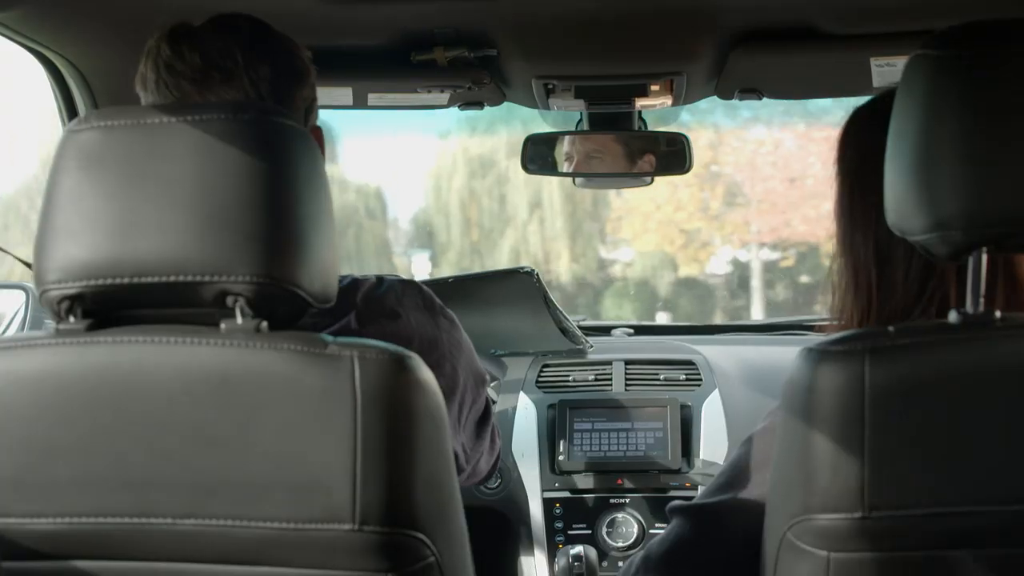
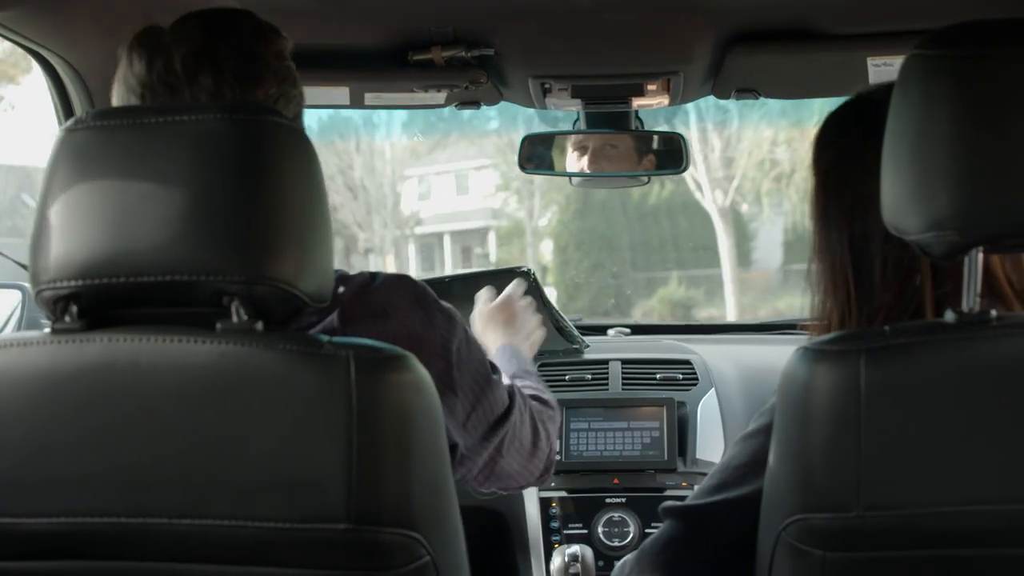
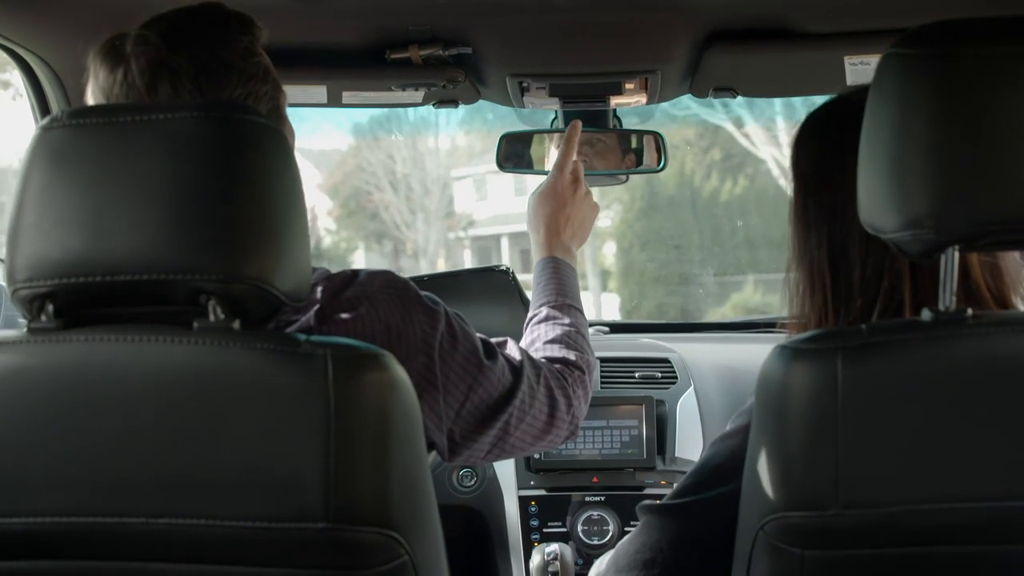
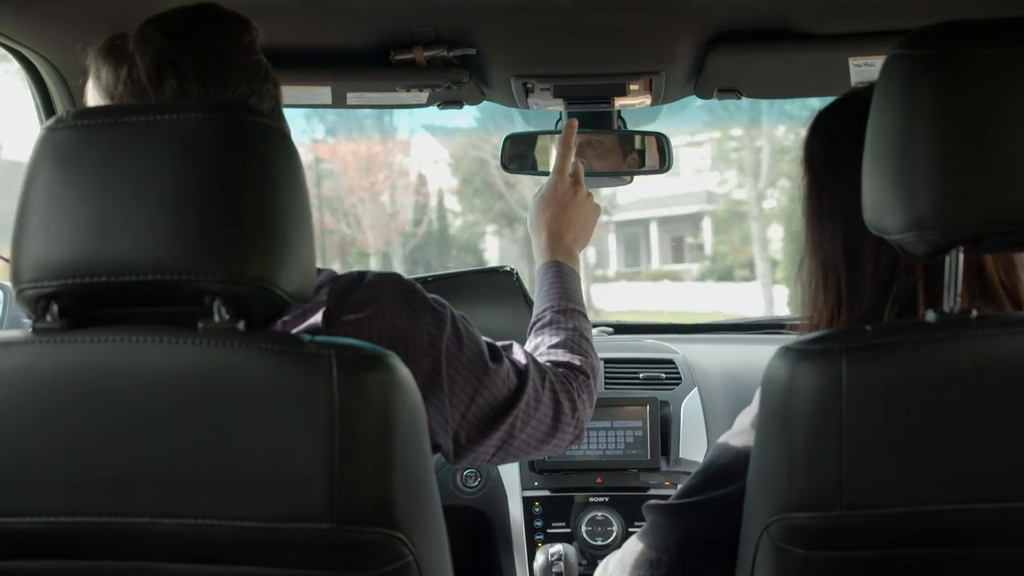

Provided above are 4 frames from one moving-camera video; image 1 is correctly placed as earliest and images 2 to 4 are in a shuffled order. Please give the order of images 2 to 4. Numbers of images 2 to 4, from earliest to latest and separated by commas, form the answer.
2, 3, 4
